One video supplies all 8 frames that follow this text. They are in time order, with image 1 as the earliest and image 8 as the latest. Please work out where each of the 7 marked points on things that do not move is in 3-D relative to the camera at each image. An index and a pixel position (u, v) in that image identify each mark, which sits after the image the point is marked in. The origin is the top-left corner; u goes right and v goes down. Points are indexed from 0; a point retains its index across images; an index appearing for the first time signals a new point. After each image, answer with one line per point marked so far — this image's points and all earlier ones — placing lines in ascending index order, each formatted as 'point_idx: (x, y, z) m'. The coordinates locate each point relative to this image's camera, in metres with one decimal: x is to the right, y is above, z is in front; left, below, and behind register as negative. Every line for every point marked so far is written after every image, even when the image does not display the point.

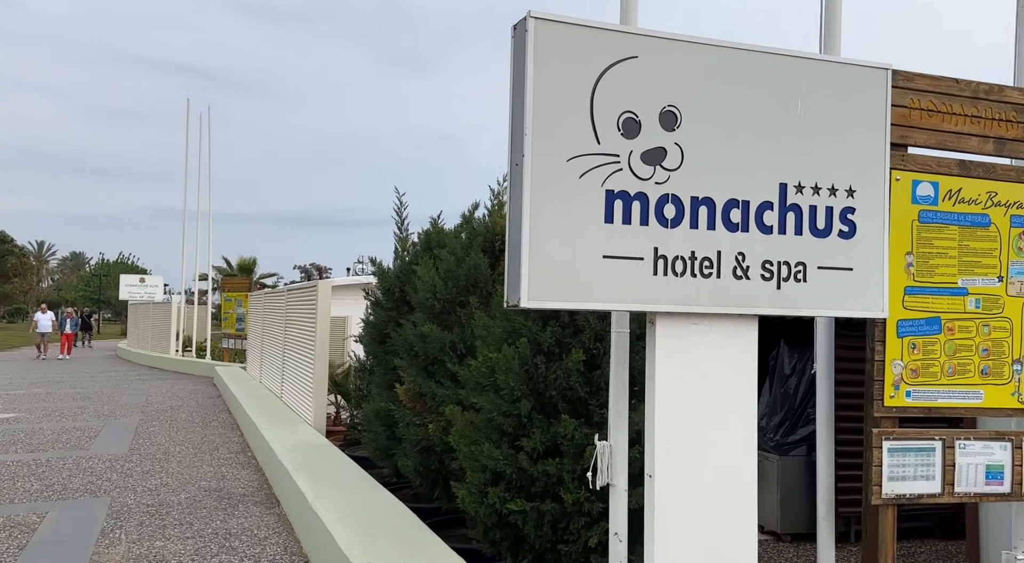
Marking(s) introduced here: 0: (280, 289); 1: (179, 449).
0: (-3.7, -0.1, +11.4) m
1: (-4.0, -2.0, +8.6) m
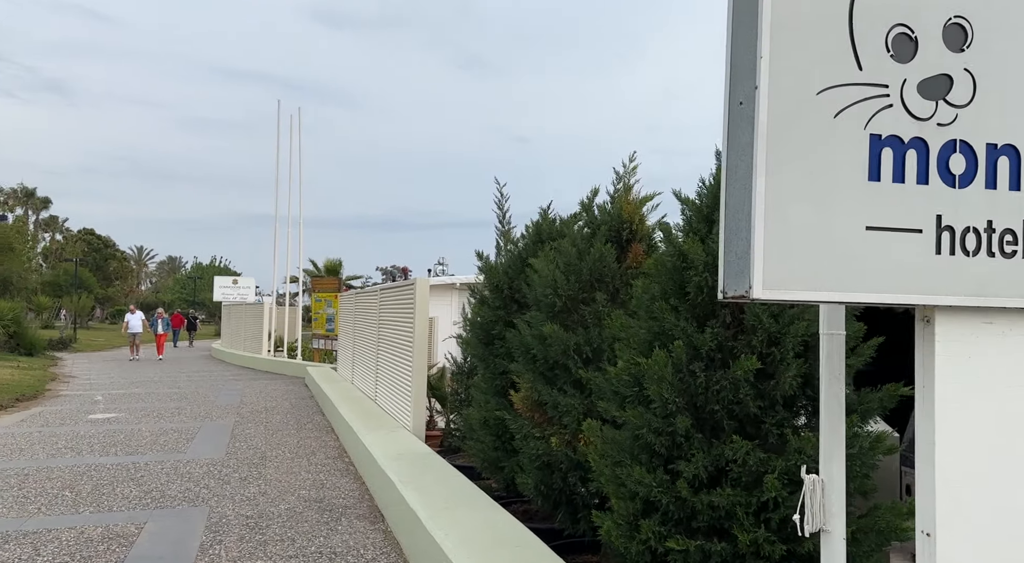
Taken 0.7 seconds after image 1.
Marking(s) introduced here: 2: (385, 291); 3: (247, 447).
0: (-2.2, -0.1, +11.0) m
1: (-2.7, -2.0, +8.3) m
2: (-1.8, -0.1, +10.0) m
3: (-3.2, -2.0, +8.6) m
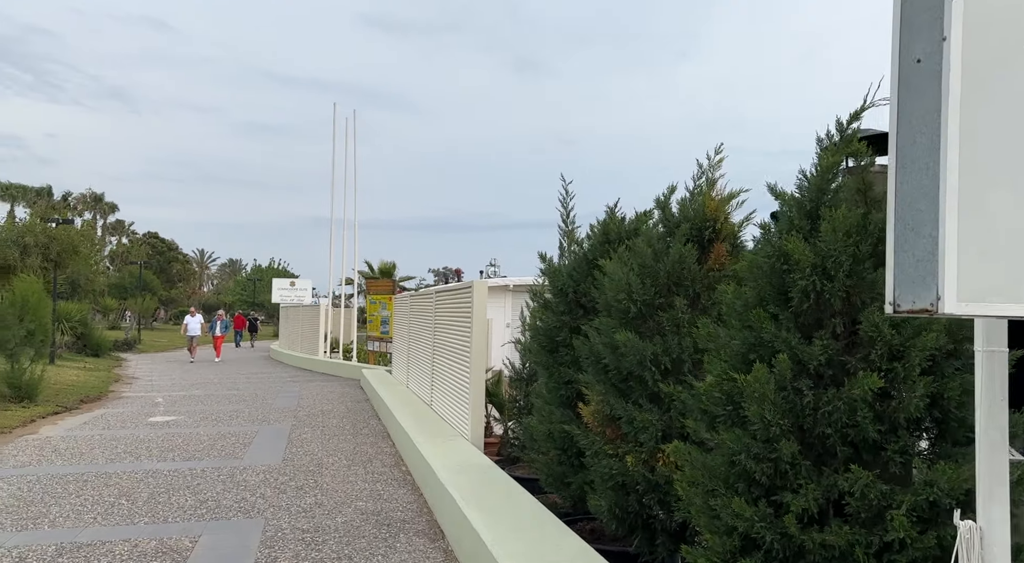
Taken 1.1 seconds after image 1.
0: (-1.3, -0.2, +10.8) m
1: (-2.0, -2.0, +8.1) m
2: (-1.0, -0.2, +9.7) m
3: (-2.5, -2.0, +8.4) m
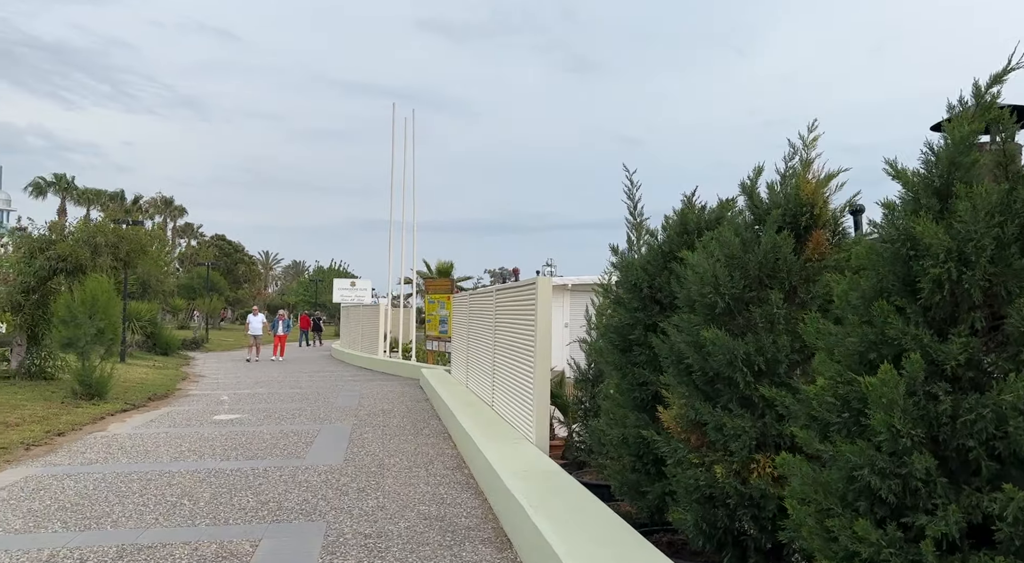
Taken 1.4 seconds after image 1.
0: (-0.3, -0.1, +10.5) m
1: (-1.3, -2.0, +7.9) m
2: (-0.1, -0.1, +9.4) m
3: (-1.7, -2.0, +8.3) m
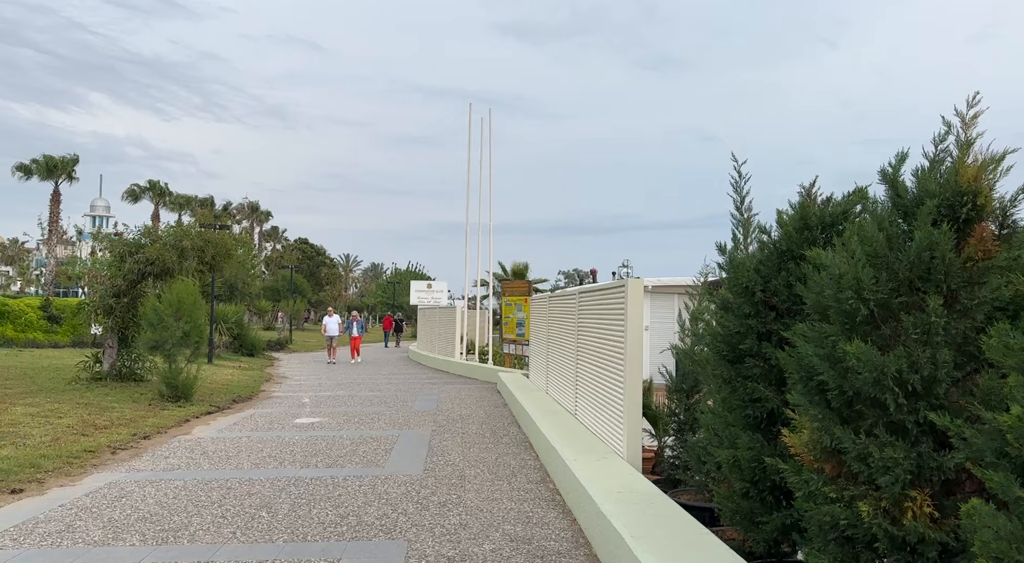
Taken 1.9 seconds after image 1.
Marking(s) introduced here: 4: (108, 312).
0: (+0.8, -0.1, +10.1) m
1: (-0.4, -2.0, +7.5) m
2: (+0.9, -0.2, +8.9) m
3: (-0.8, -2.0, +7.9) m
4: (-7.1, -0.5, +12.5) m
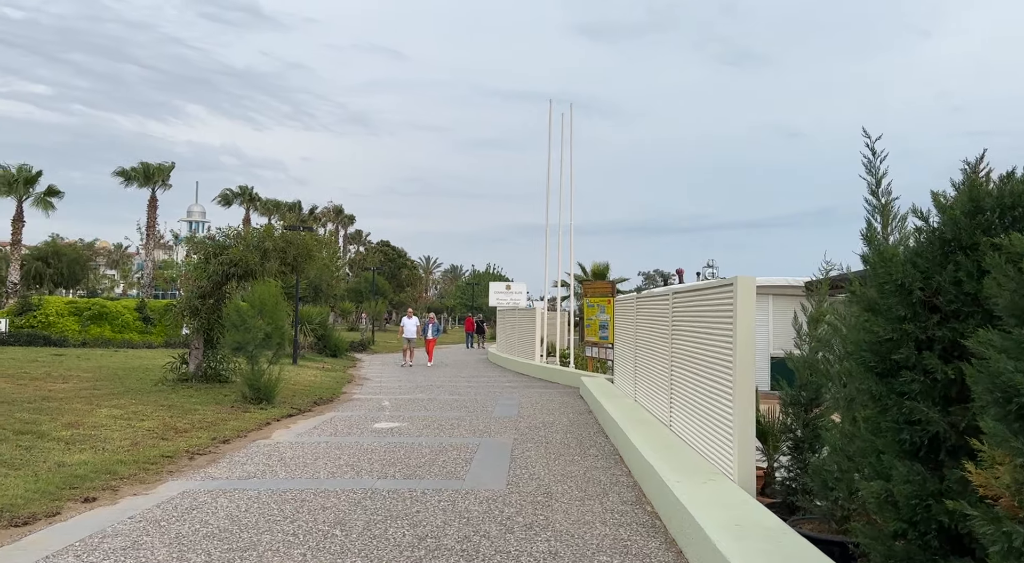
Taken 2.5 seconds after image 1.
0: (+2.0, -0.1, +9.3) m
1: (+0.5, -2.0, +6.9) m
2: (+2.0, -0.1, +8.2) m
3: (+0.2, -2.0, +7.4) m
4: (-5.6, -0.6, +12.6) m
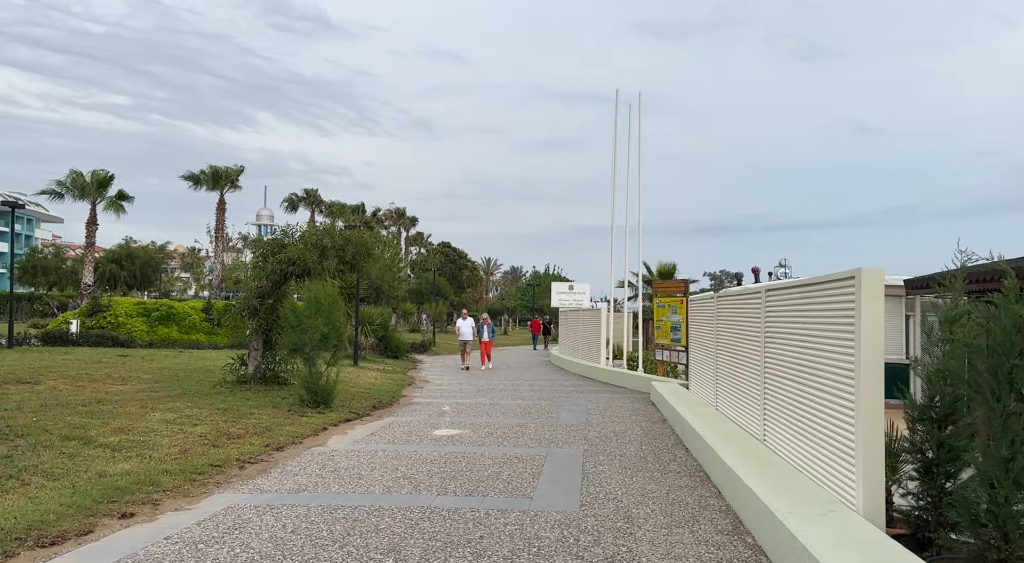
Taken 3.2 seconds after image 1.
0: (+2.8, -0.1, +8.4) m
1: (+1.1, -2.0, +6.1) m
2: (+2.7, -0.1, +7.2) m
3: (+0.8, -2.0, +6.6) m
4: (-4.5, -0.6, +12.3) m
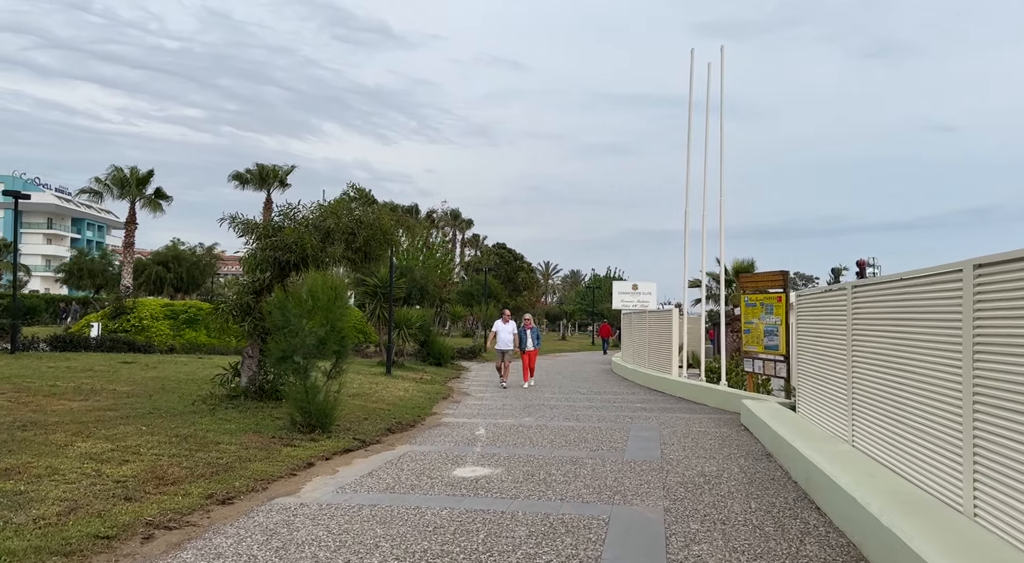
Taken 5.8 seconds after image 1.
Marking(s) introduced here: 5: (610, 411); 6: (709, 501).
0: (+3.2, +0.1, +5.5) m
1: (+1.3, -1.8, +3.3) m
2: (+2.9, +0.1, +4.4) m
3: (+1.1, -1.8, +3.8) m
4: (-3.8, -0.5, +10.0) m
5: (+1.7, -2.2, +12.6) m
6: (+1.7, -1.9, +6.2) m
